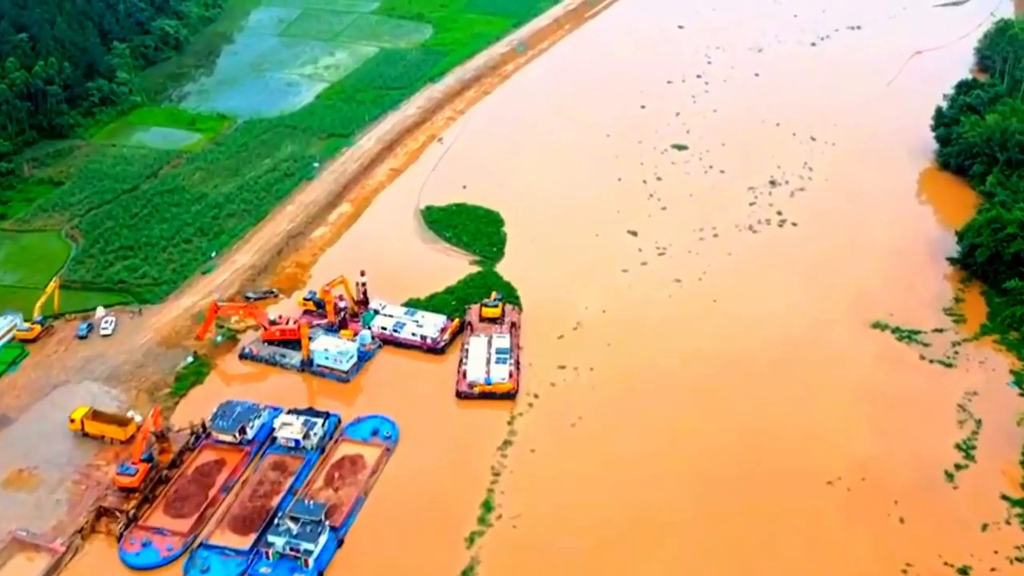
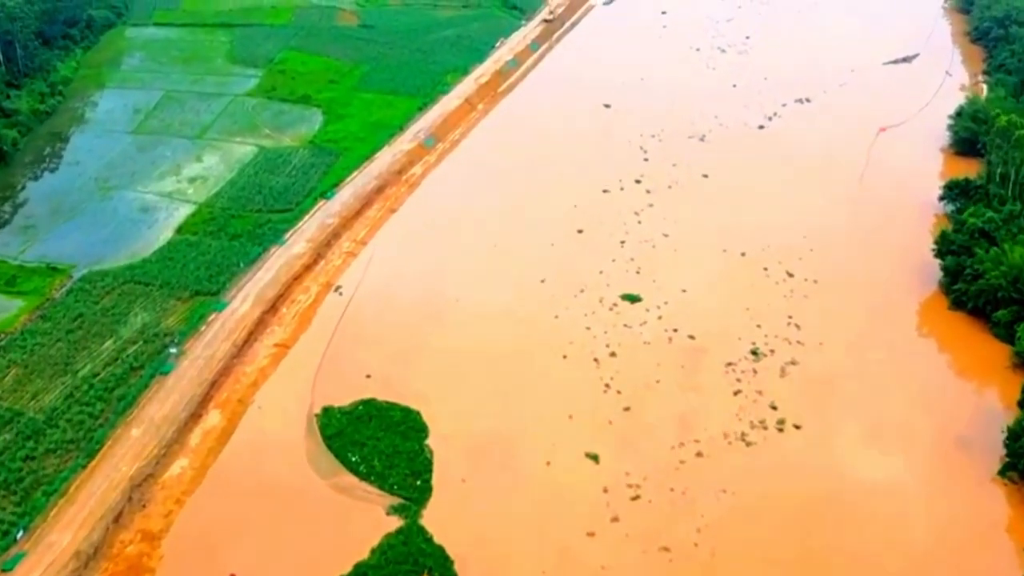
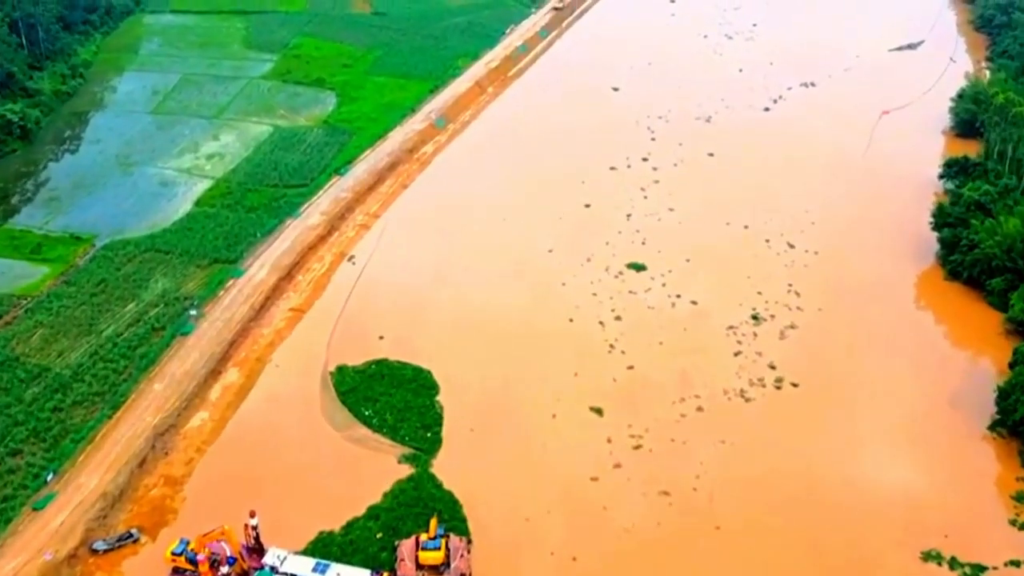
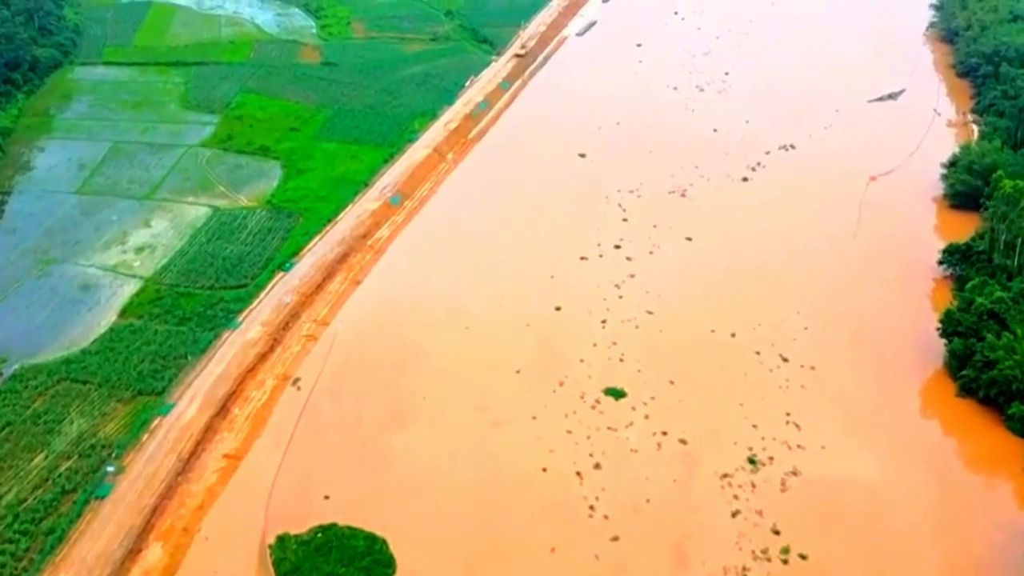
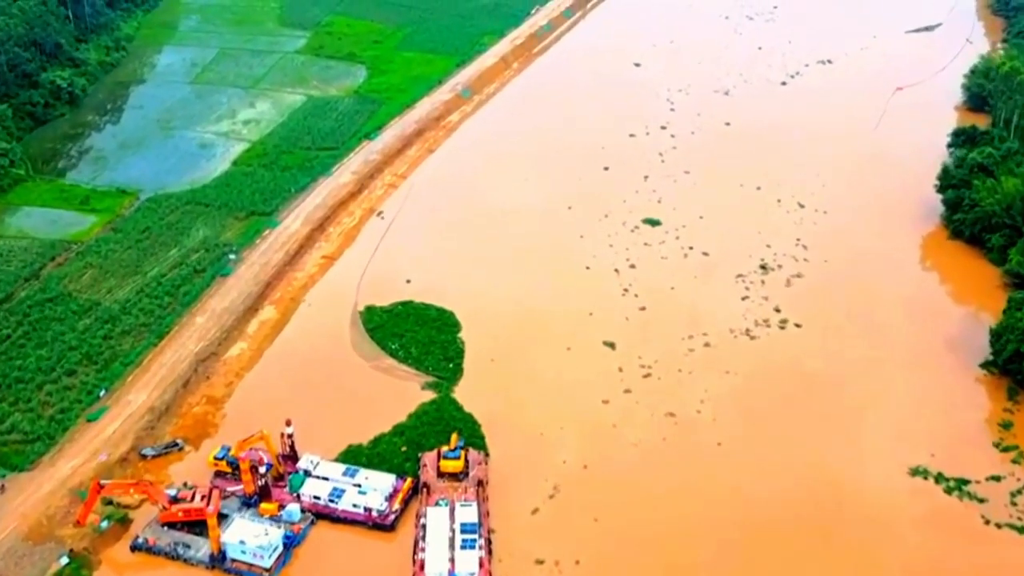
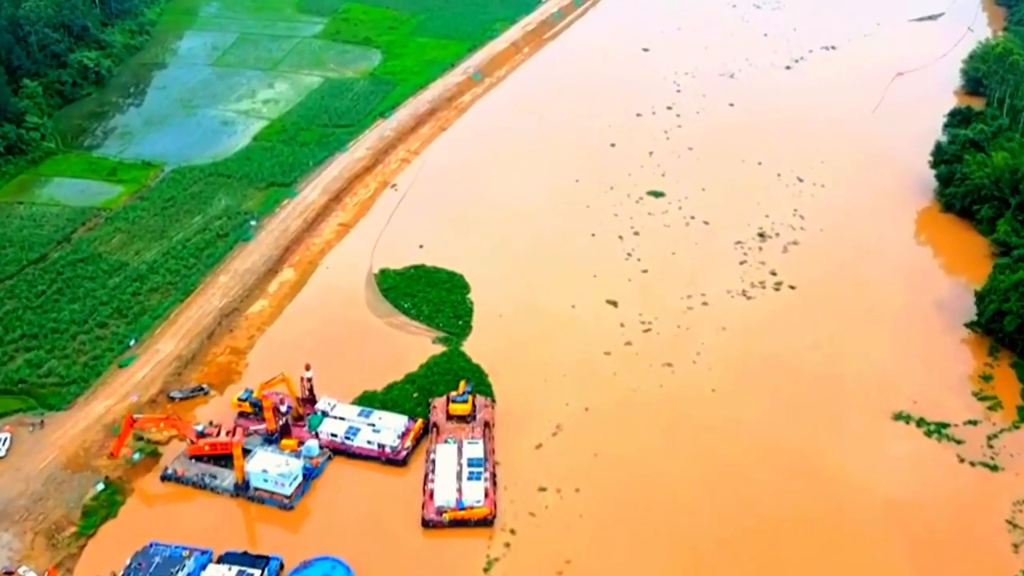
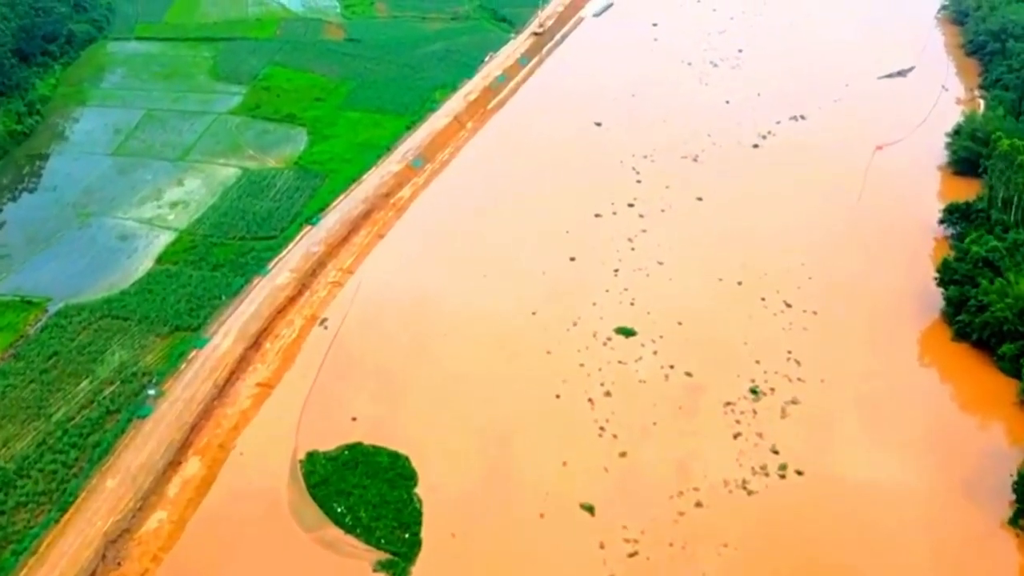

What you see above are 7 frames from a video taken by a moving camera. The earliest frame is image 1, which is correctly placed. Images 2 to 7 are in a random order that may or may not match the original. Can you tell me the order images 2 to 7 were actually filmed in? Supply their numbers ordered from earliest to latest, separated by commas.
6, 5, 3, 2, 7, 4
